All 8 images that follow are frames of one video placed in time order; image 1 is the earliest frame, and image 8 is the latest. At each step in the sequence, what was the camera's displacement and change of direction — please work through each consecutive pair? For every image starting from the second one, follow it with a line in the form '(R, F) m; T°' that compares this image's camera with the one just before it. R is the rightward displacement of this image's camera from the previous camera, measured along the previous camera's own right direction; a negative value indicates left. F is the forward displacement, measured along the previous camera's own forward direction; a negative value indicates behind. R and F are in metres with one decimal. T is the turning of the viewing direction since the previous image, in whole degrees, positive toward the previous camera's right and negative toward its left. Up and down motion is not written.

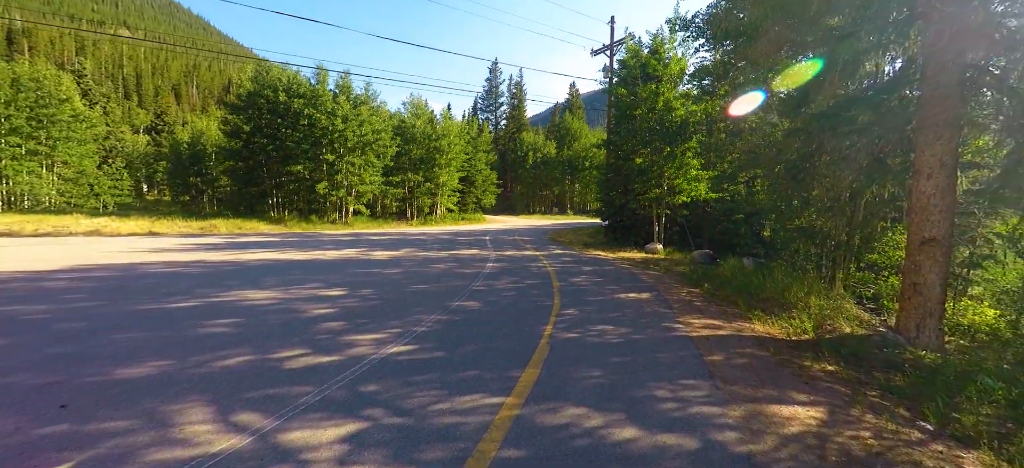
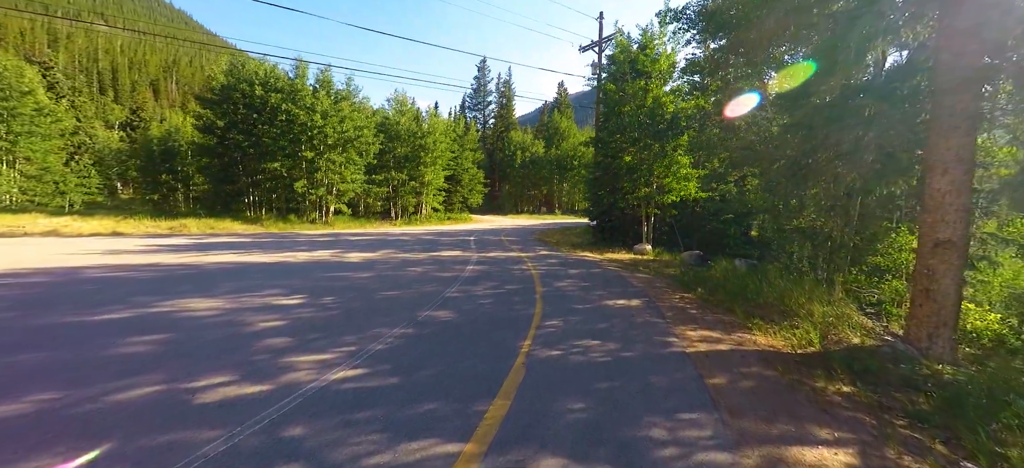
(+0.2, +0.6) m; +1°
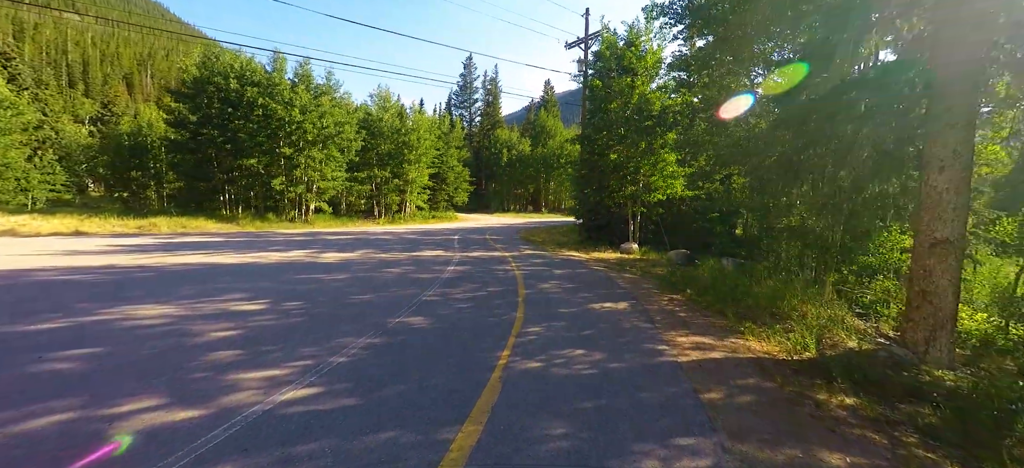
(+0.1, +0.4) m; +2°
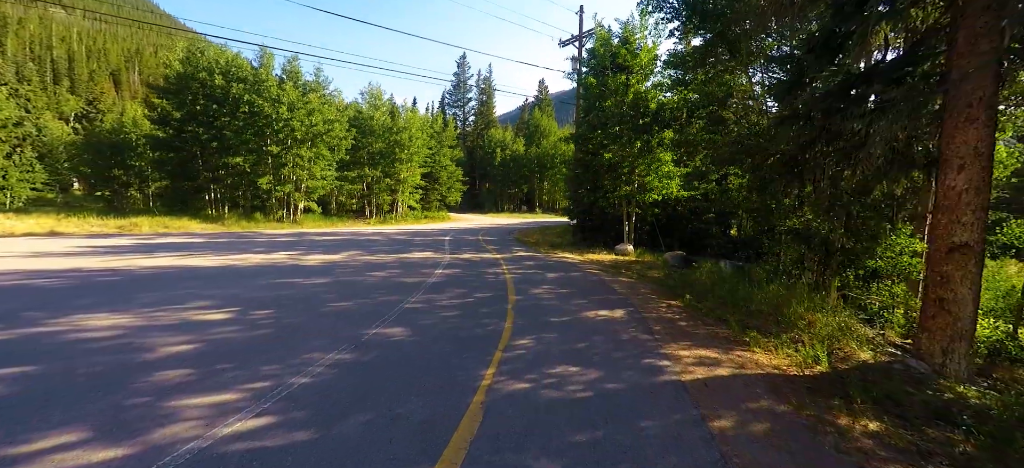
(+0.1, +0.4) m; +1°
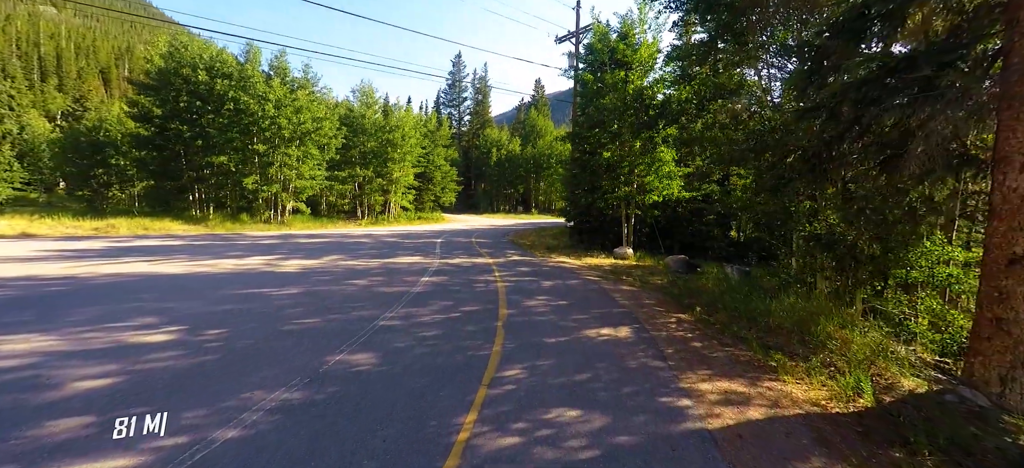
(+0.1, +0.7) m; 0°
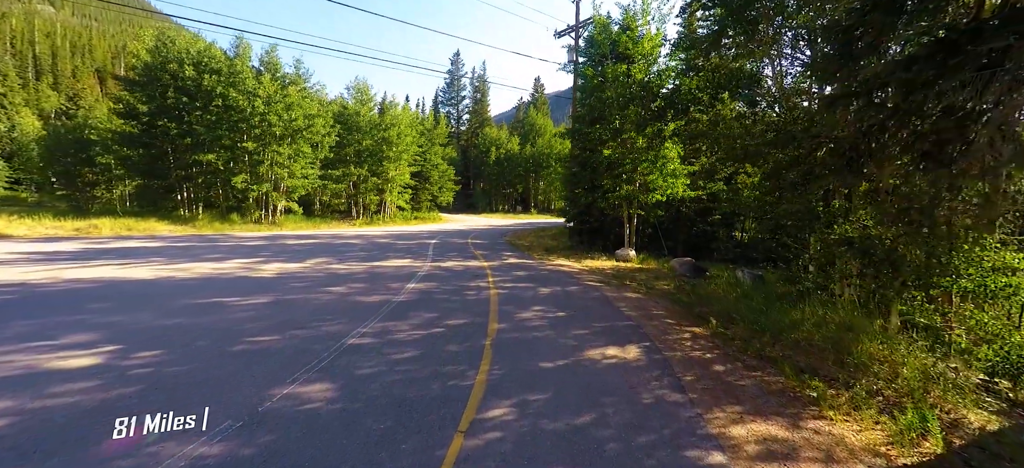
(+0.1, +0.7) m; 0°
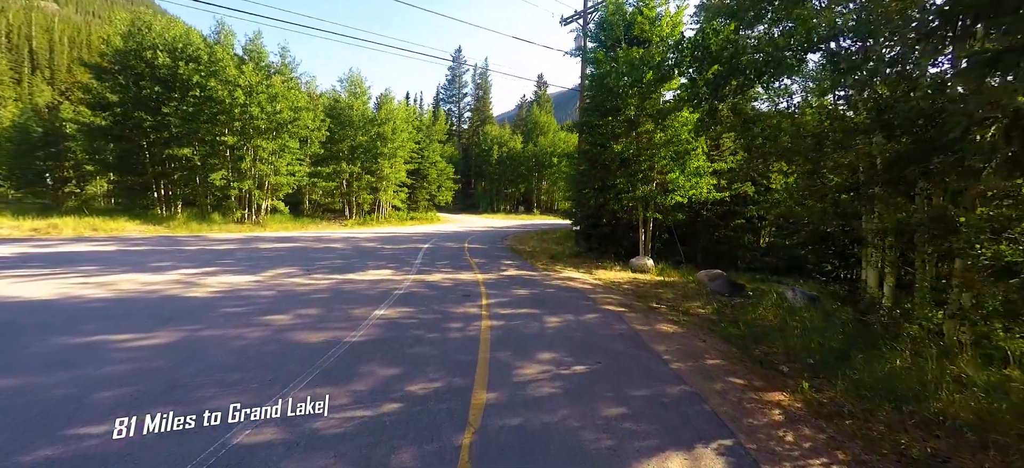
(0.0, +1.8) m; 0°
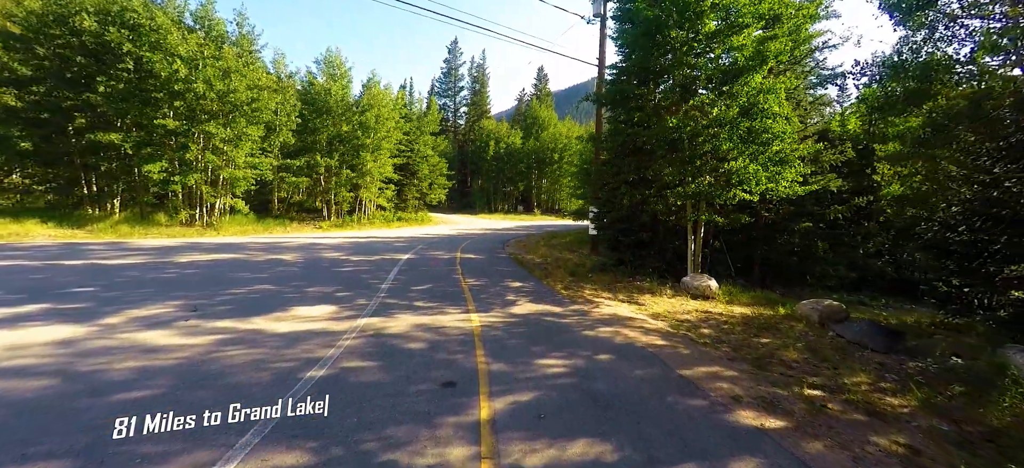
(-0.3, +3.6) m; 0°
